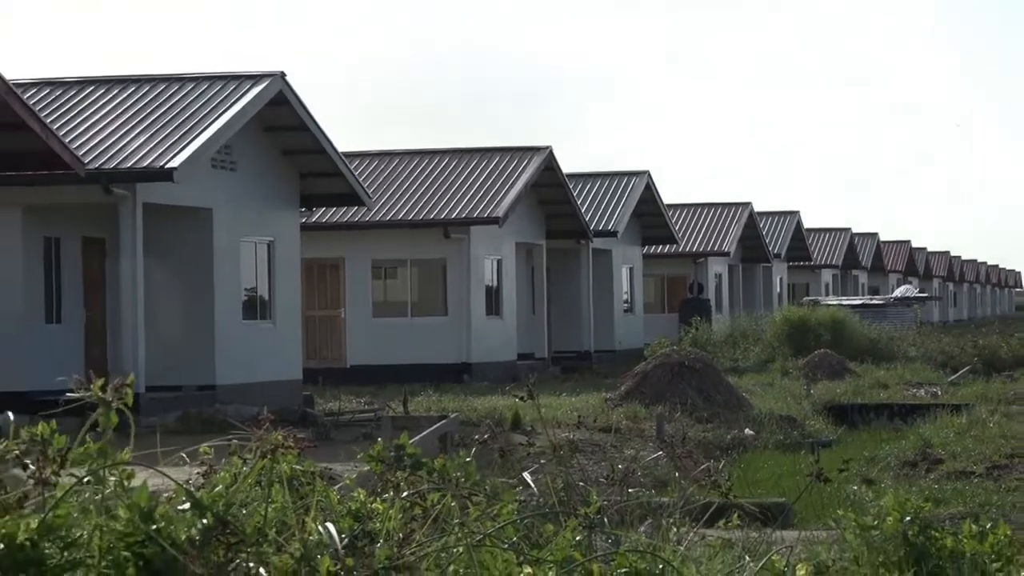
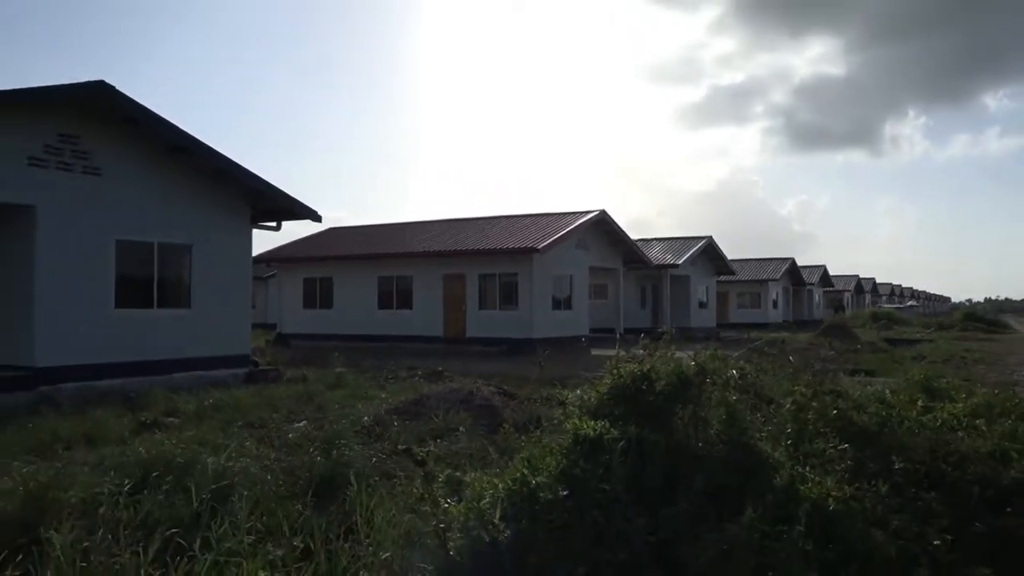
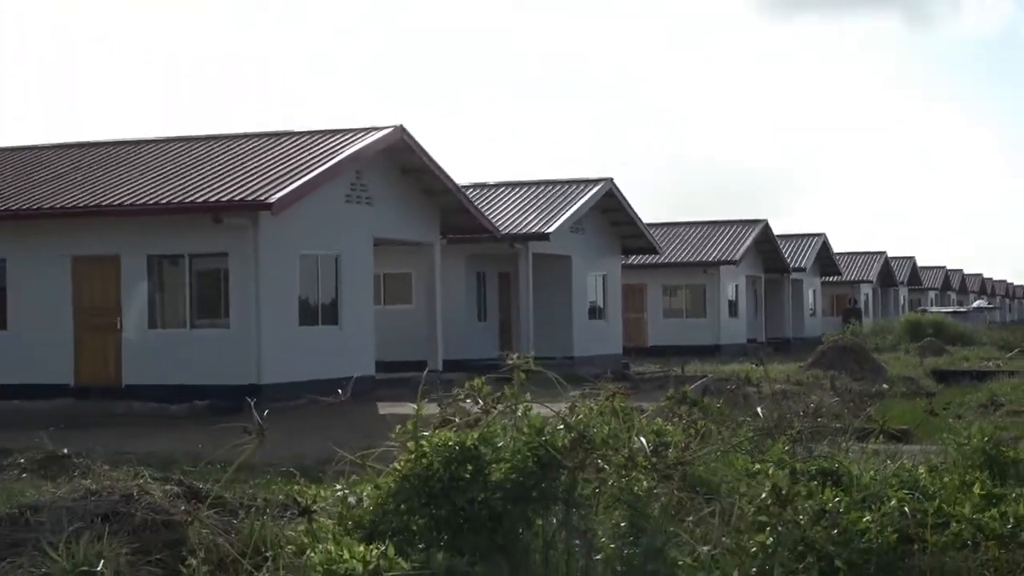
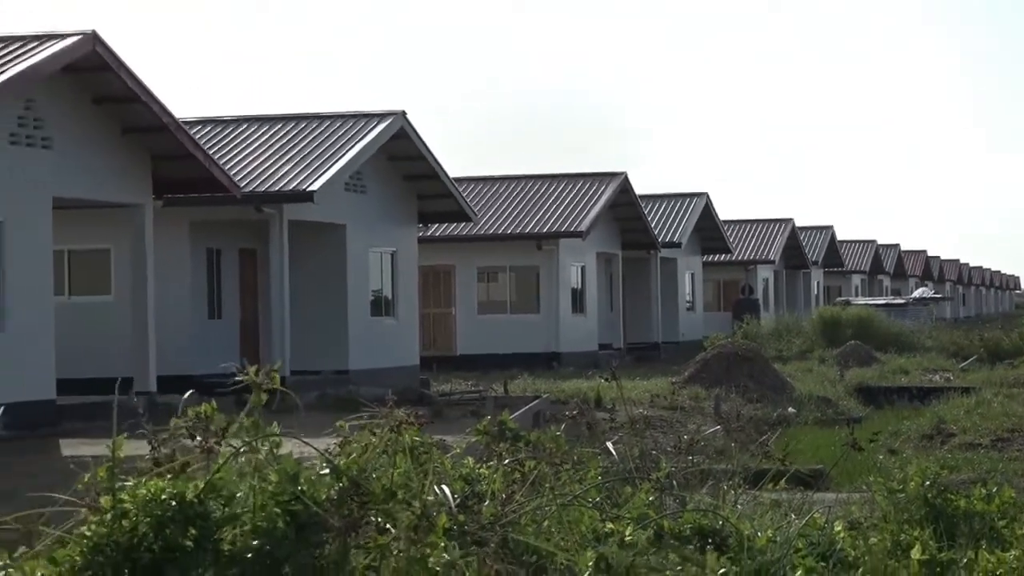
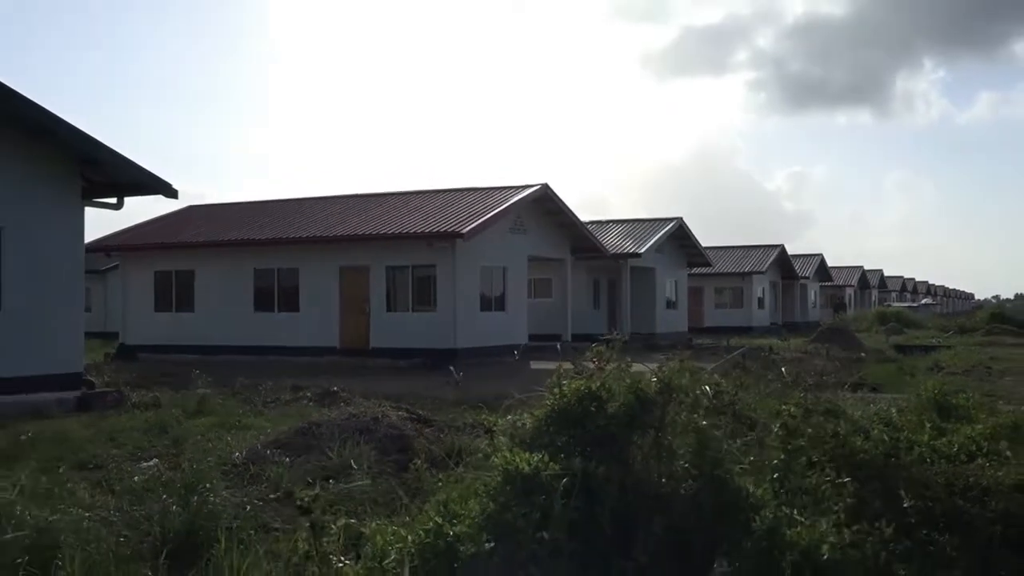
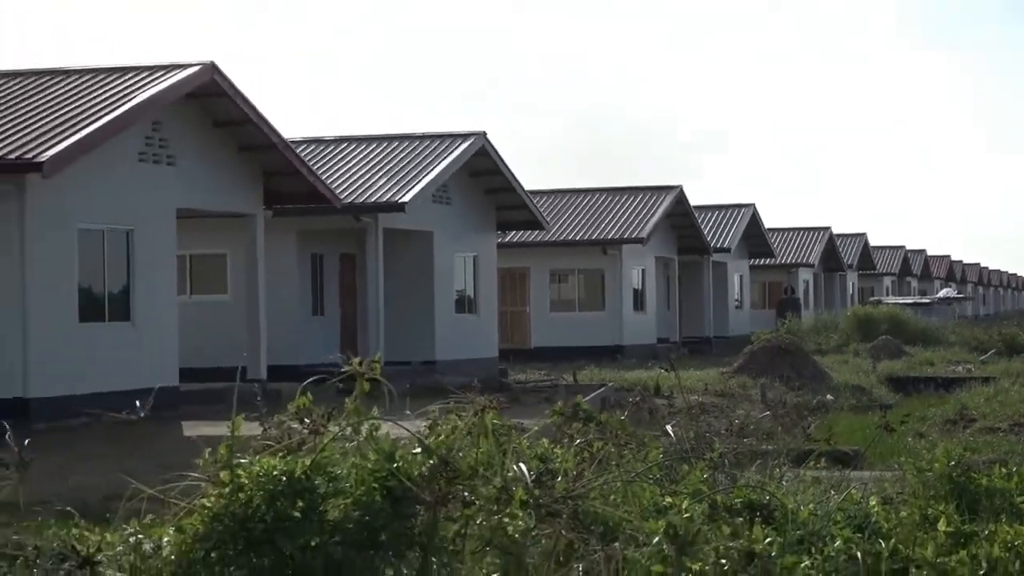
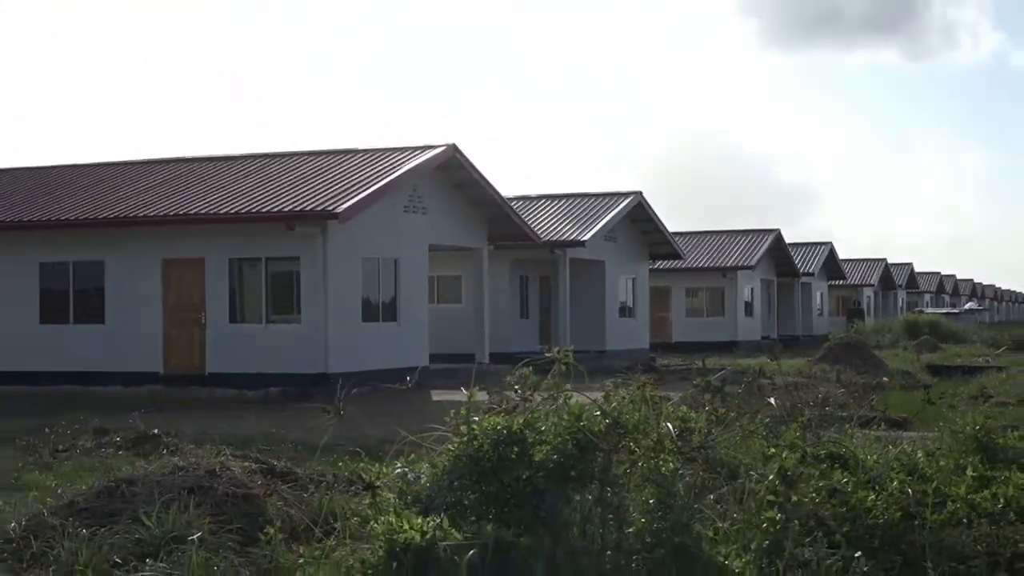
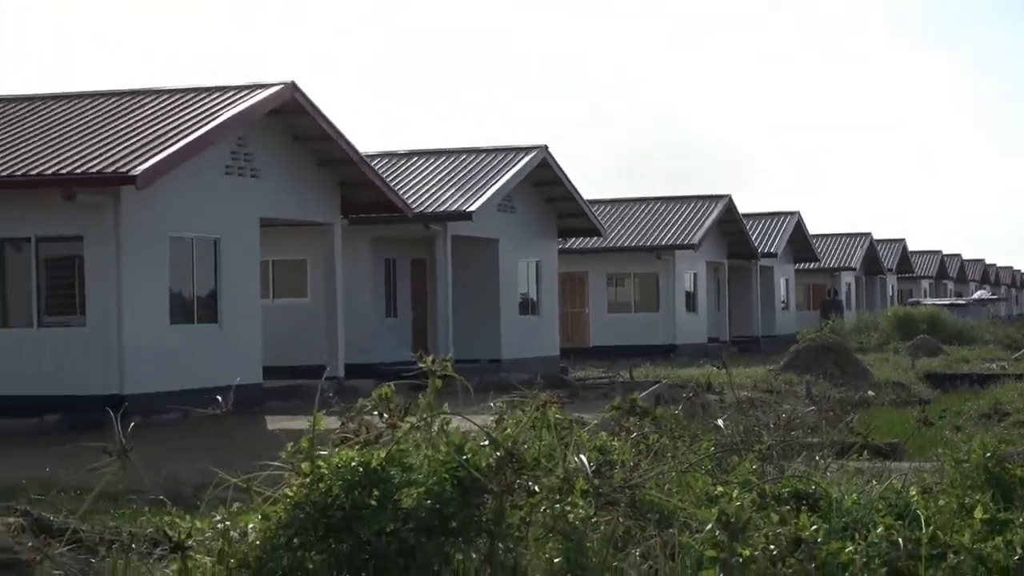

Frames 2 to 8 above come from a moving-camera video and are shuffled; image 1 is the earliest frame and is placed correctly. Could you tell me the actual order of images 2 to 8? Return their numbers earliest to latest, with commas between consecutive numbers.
4, 6, 8, 3, 7, 5, 2
